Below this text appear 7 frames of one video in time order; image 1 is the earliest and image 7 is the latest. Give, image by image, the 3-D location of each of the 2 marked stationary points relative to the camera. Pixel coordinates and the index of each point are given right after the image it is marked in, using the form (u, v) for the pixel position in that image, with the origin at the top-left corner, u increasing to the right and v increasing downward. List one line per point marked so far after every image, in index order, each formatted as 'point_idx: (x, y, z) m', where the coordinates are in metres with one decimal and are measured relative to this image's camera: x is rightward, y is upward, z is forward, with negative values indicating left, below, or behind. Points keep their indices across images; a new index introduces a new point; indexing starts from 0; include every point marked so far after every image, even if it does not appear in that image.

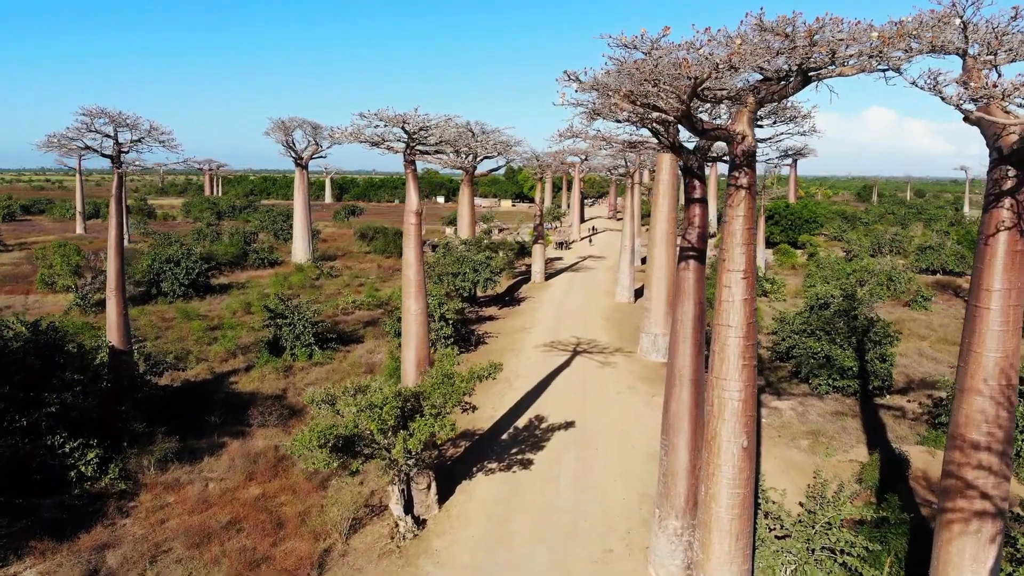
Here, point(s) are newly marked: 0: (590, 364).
0: (+1.3, -1.3, +10.6) m
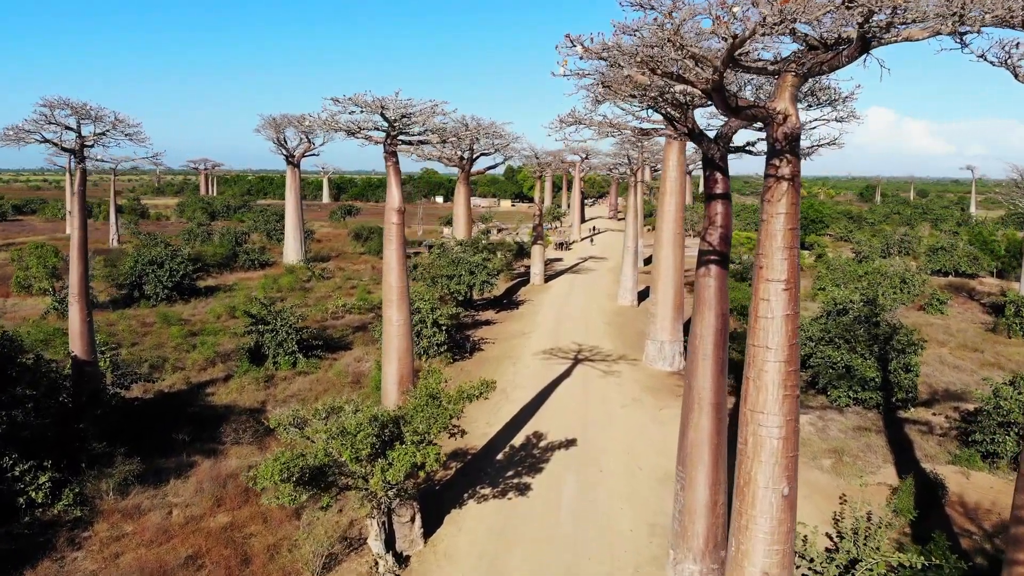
0: (+1.3, -1.3, +9.9) m
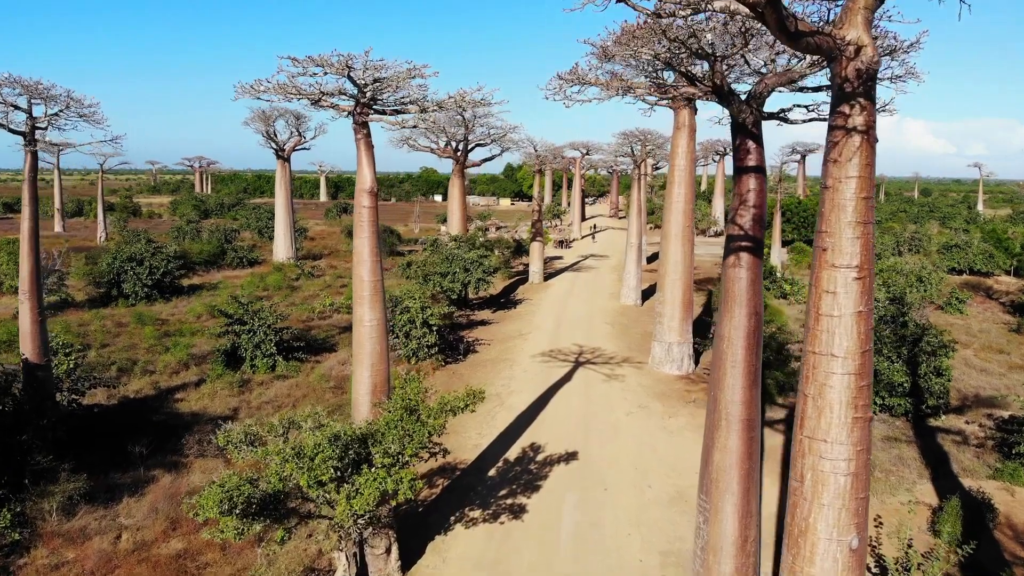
0: (+1.2, -1.3, +9.1) m
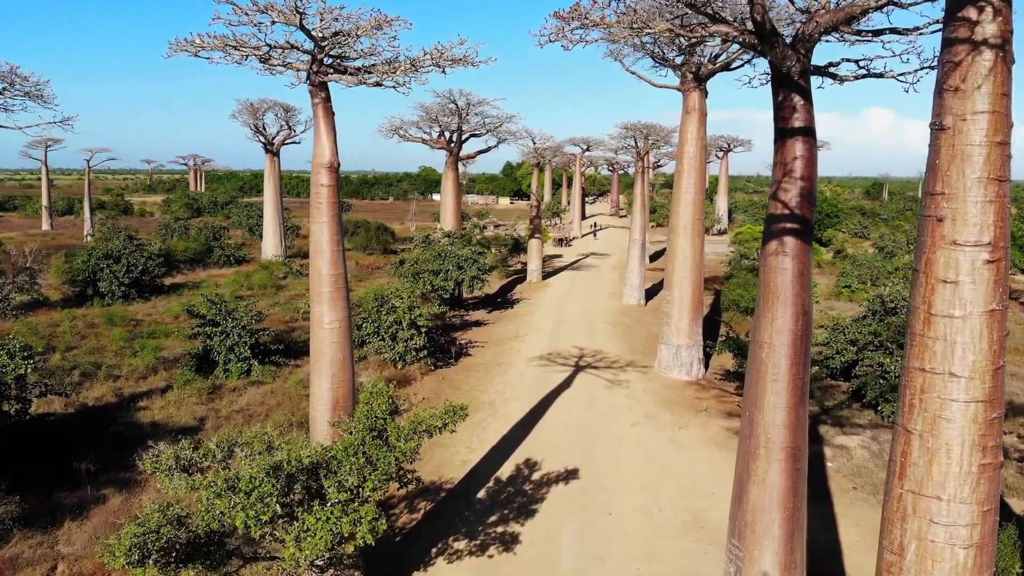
0: (+1.1, -1.3, +8.4) m
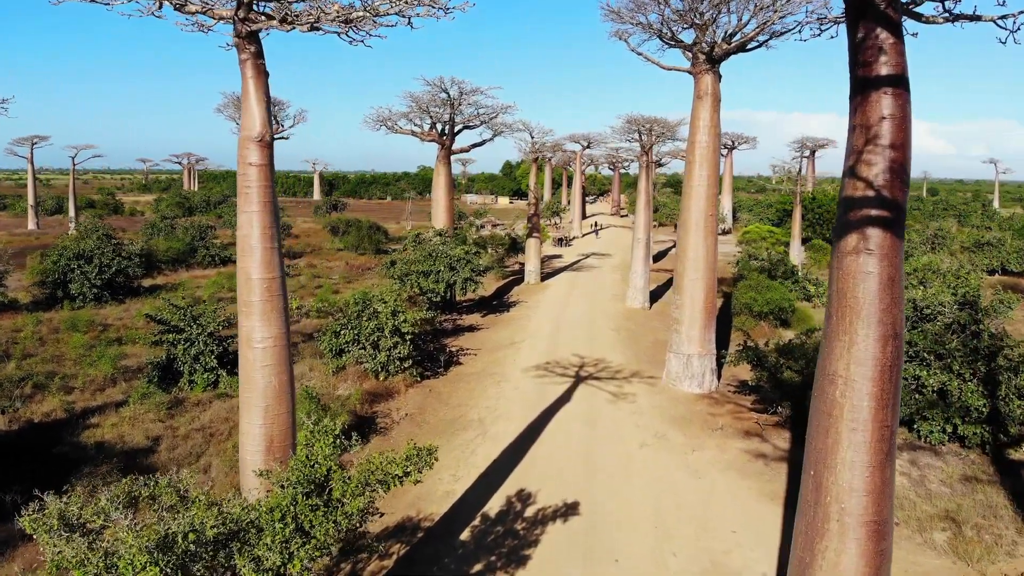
0: (+1.0, -1.3, +7.6) m
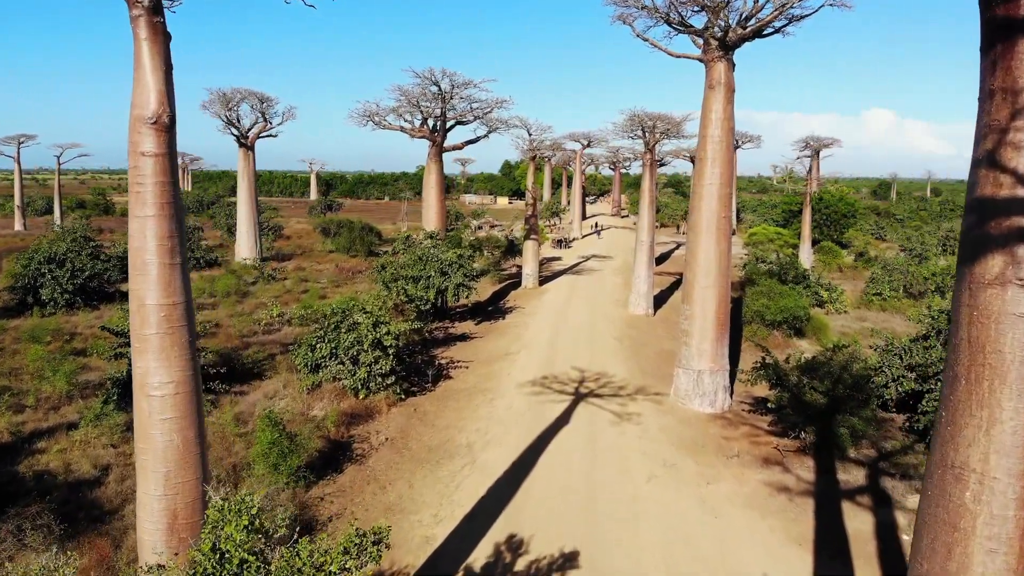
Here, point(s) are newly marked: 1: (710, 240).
0: (+1.0, -1.4, +6.9) m
1: (+2.2, +0.5, +7.0) m
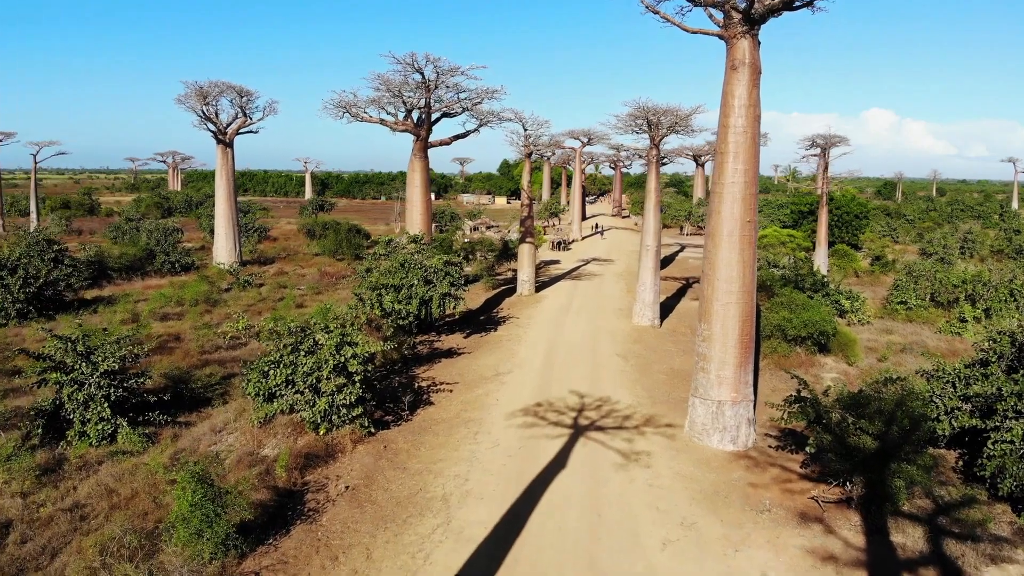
0: (+0.8, -1.6, +5.8) m
1: (+2.1, +0.4, +5.9) m
